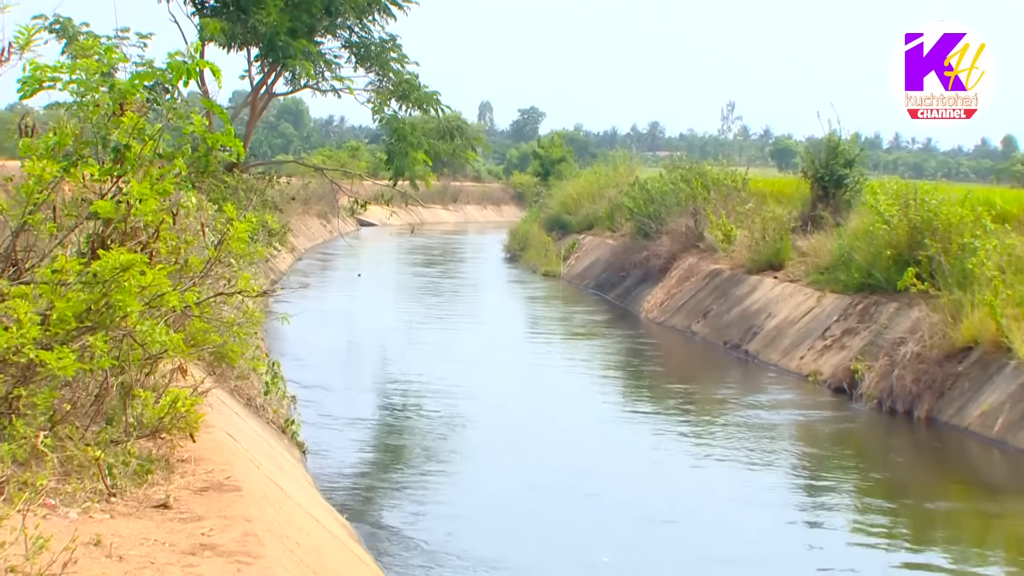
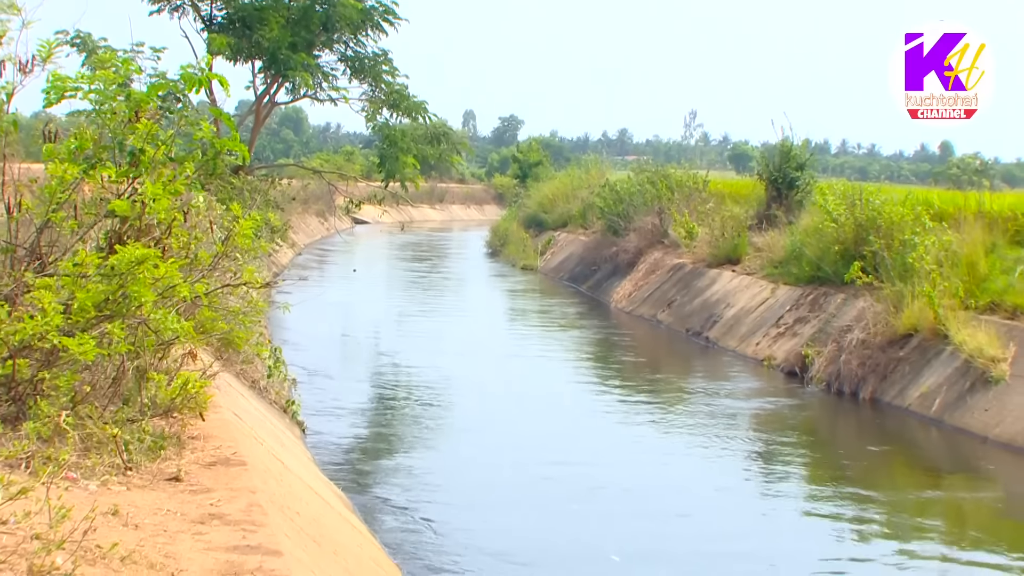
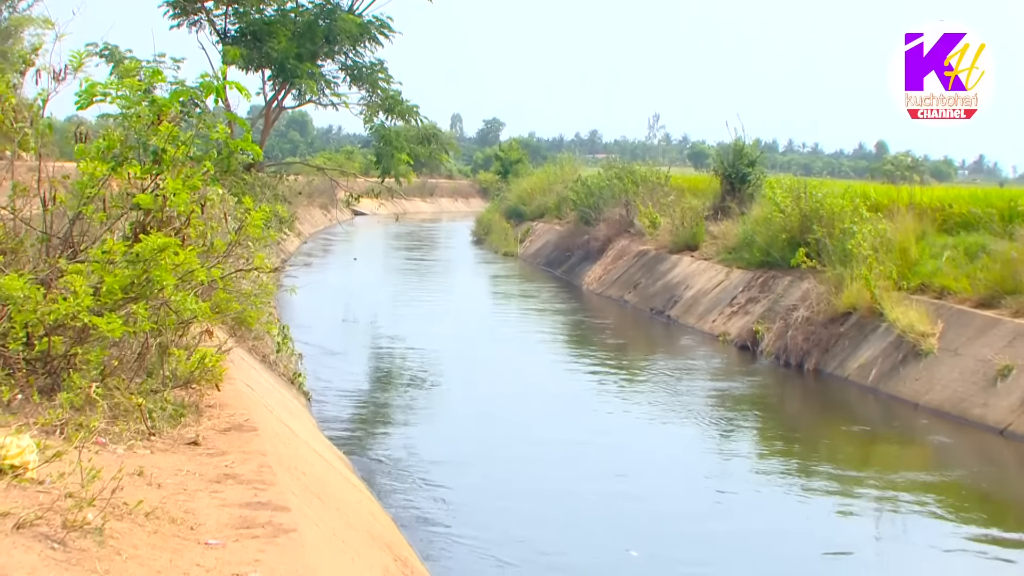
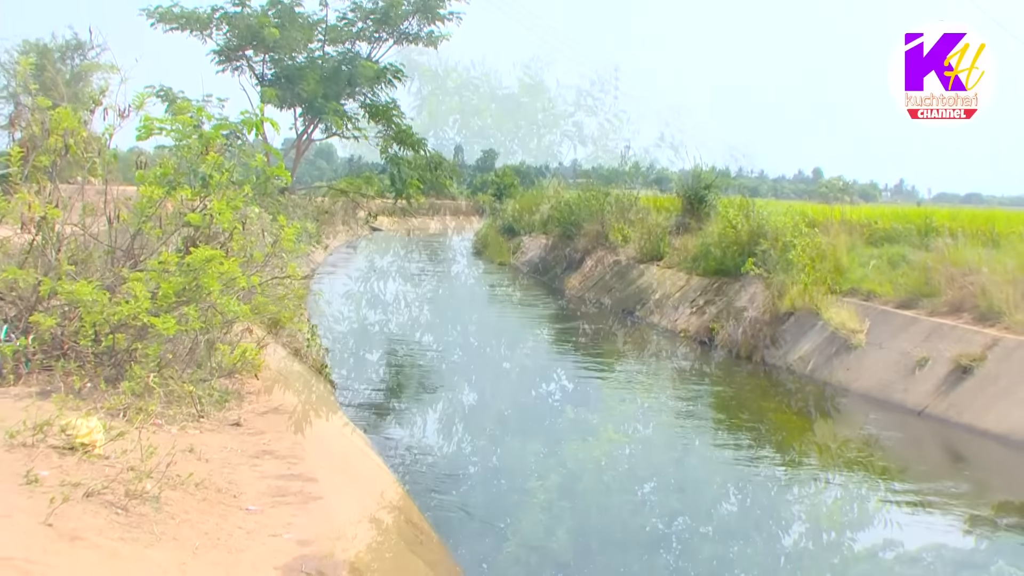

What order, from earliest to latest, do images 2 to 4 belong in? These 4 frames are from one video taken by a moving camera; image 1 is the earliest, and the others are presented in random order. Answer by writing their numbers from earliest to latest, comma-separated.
2, 3, 4
